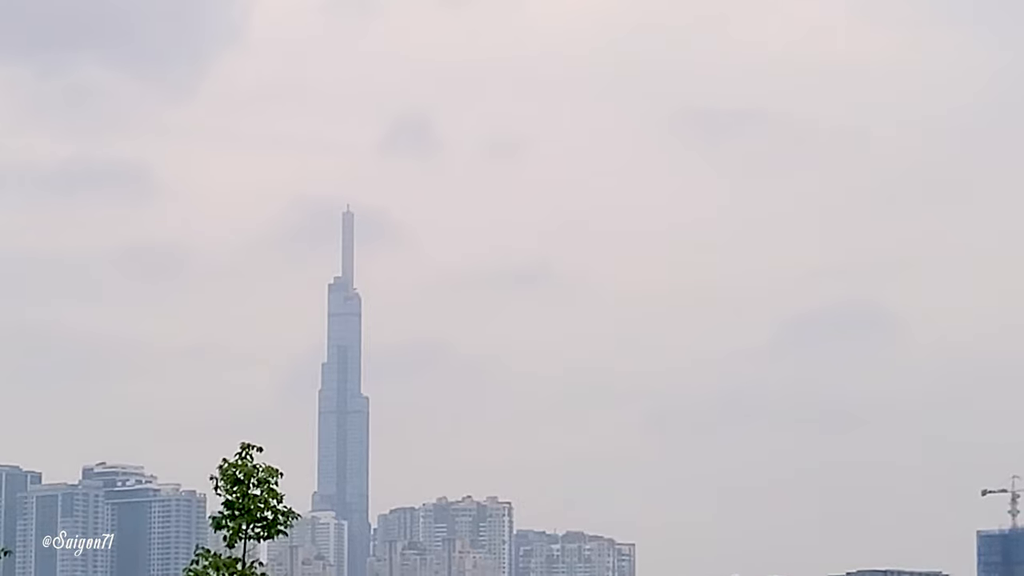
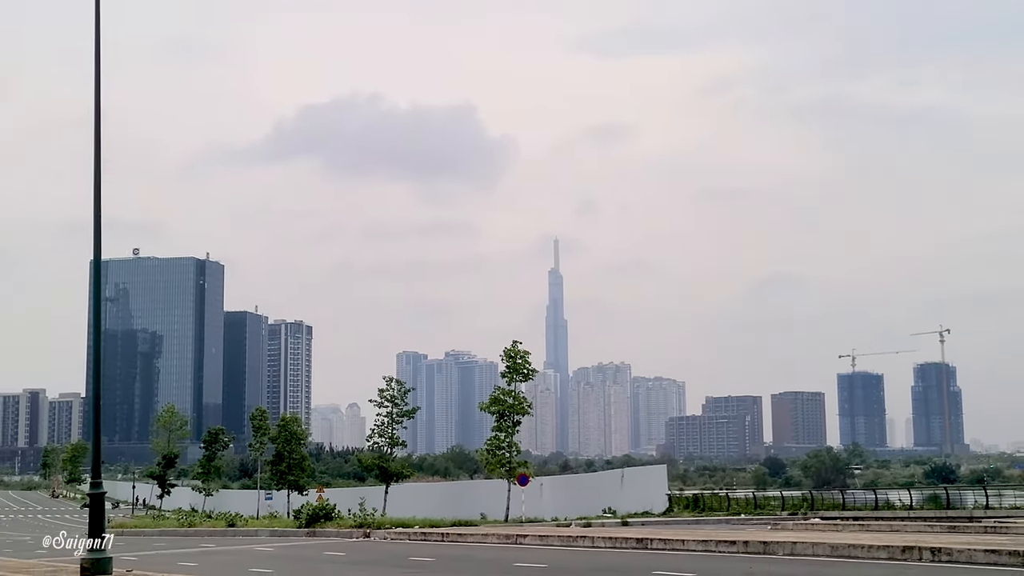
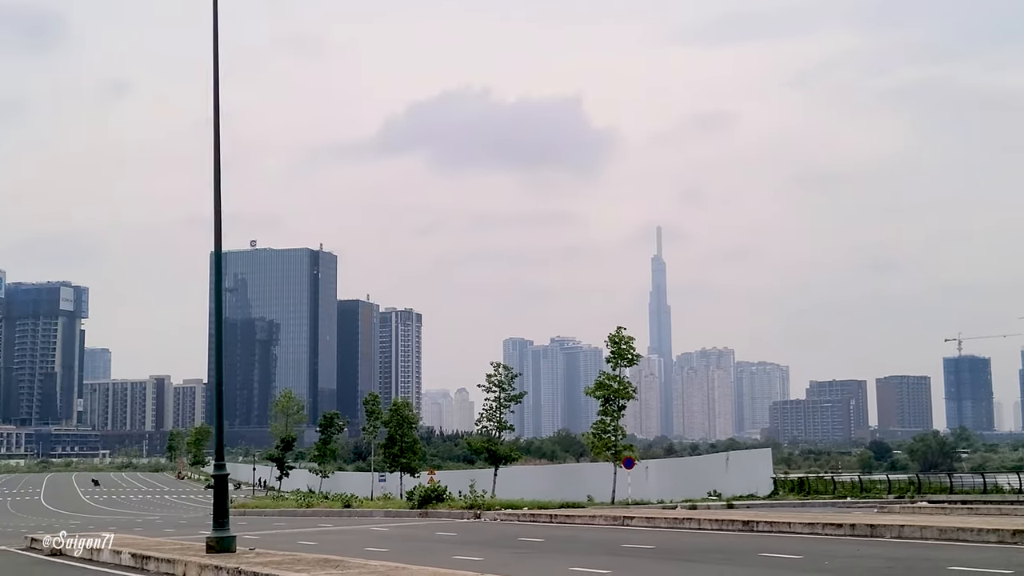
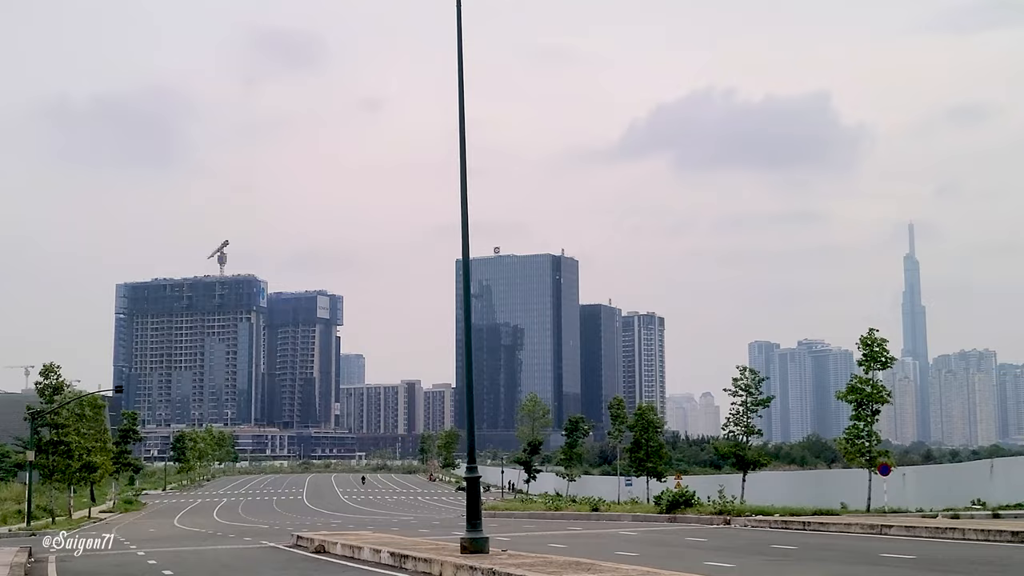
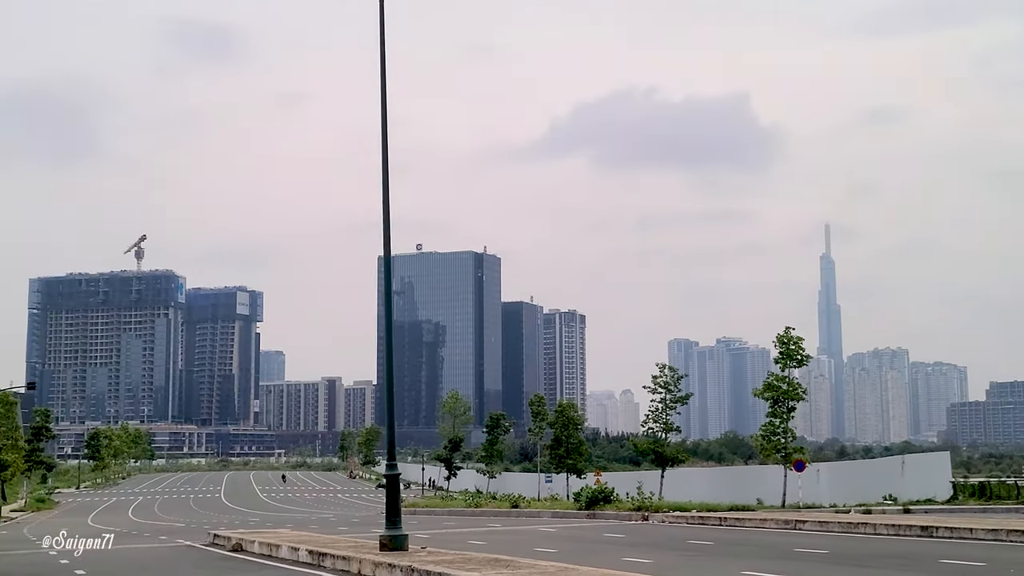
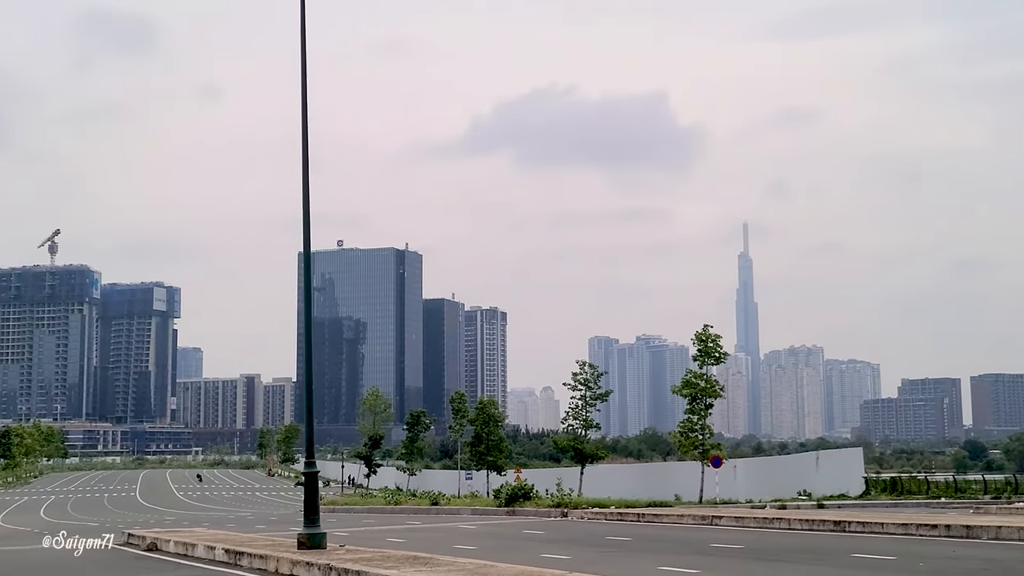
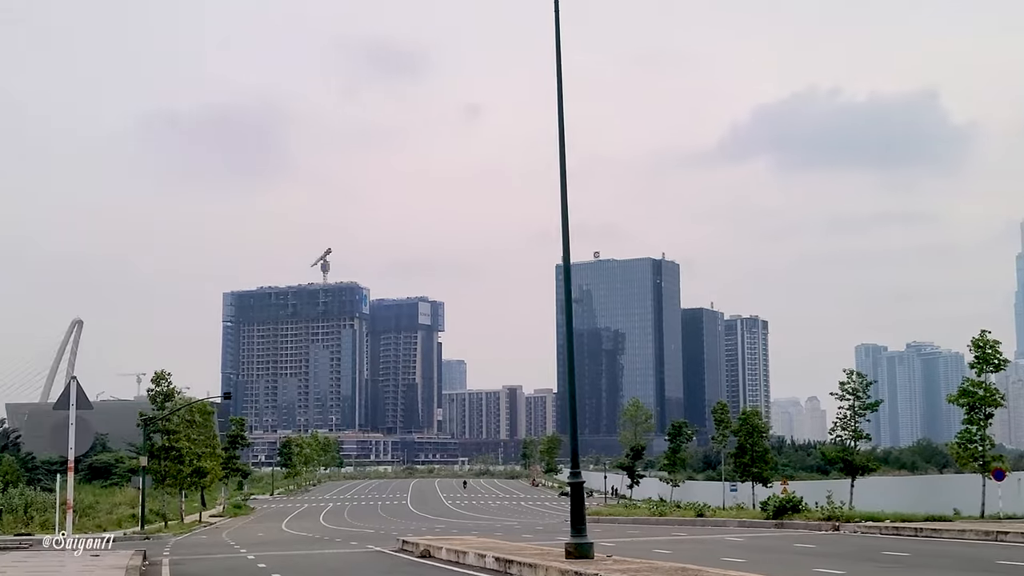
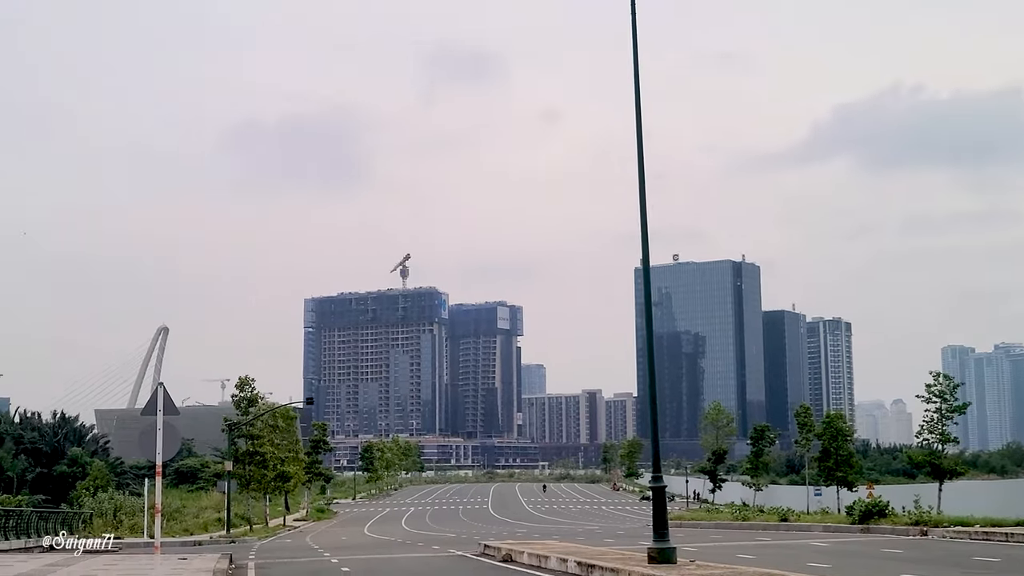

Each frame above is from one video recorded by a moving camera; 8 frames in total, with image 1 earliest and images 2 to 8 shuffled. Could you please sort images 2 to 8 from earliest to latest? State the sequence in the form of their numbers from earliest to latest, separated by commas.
2, 3, 6, 5, 4, 7, 8
